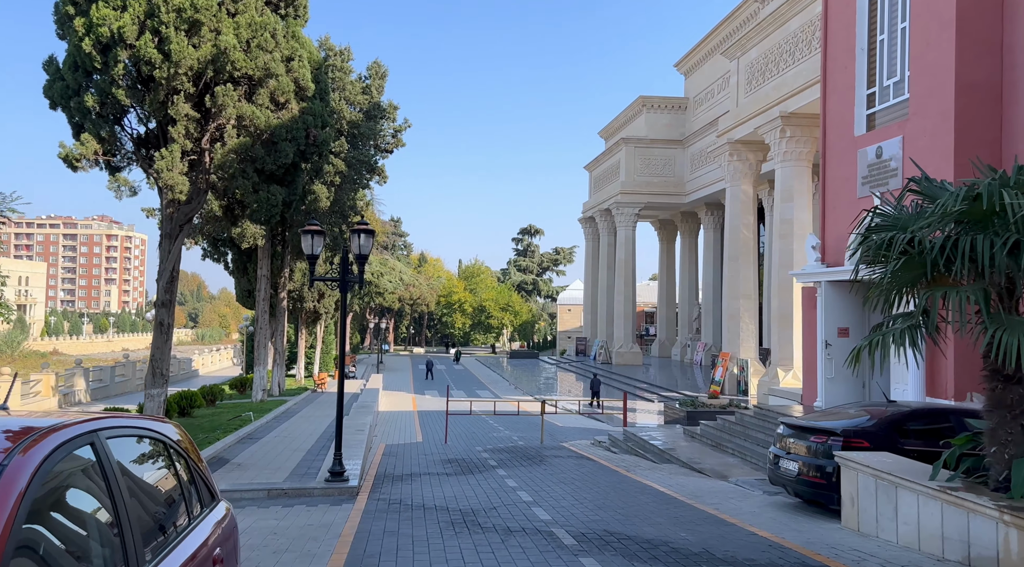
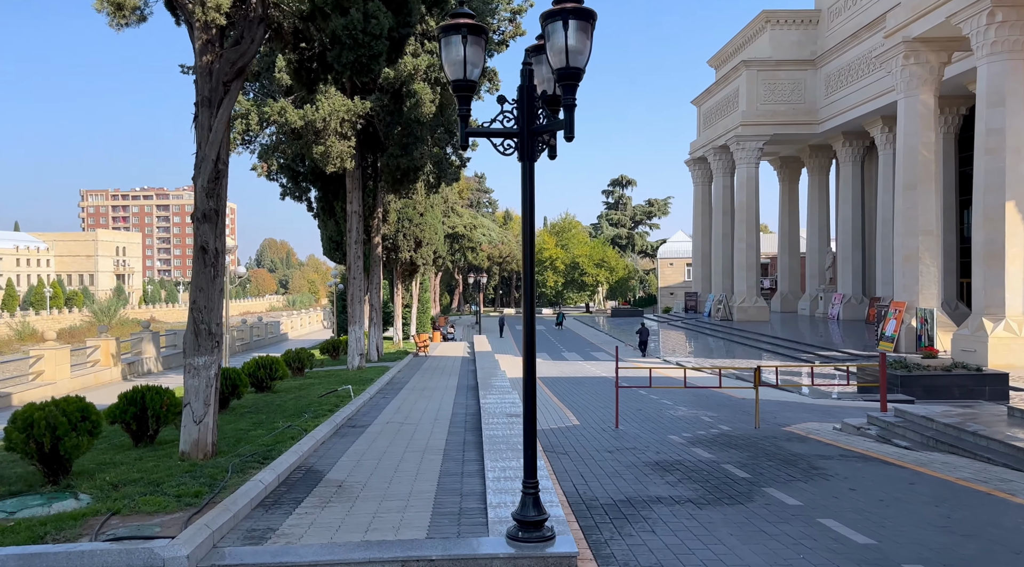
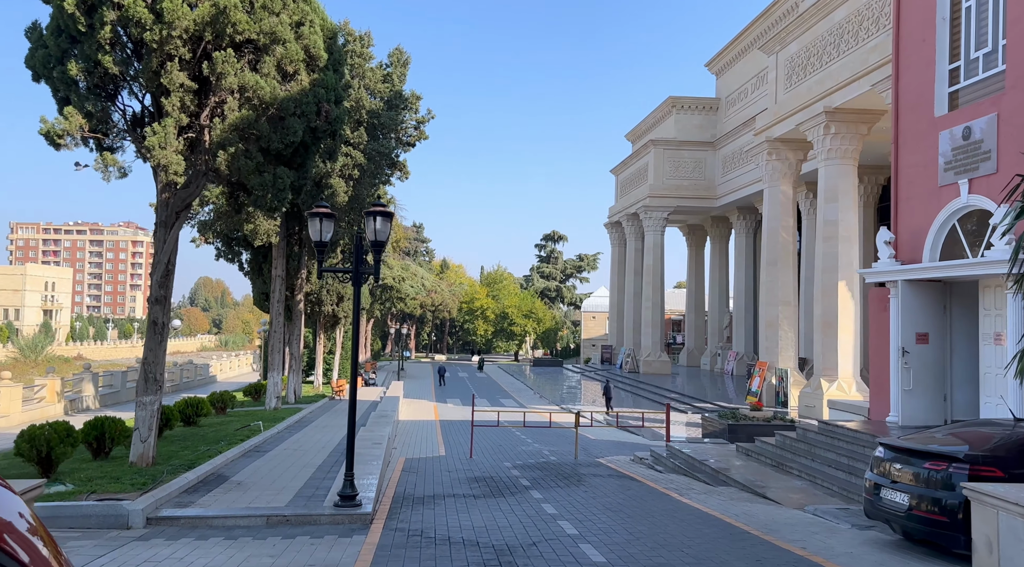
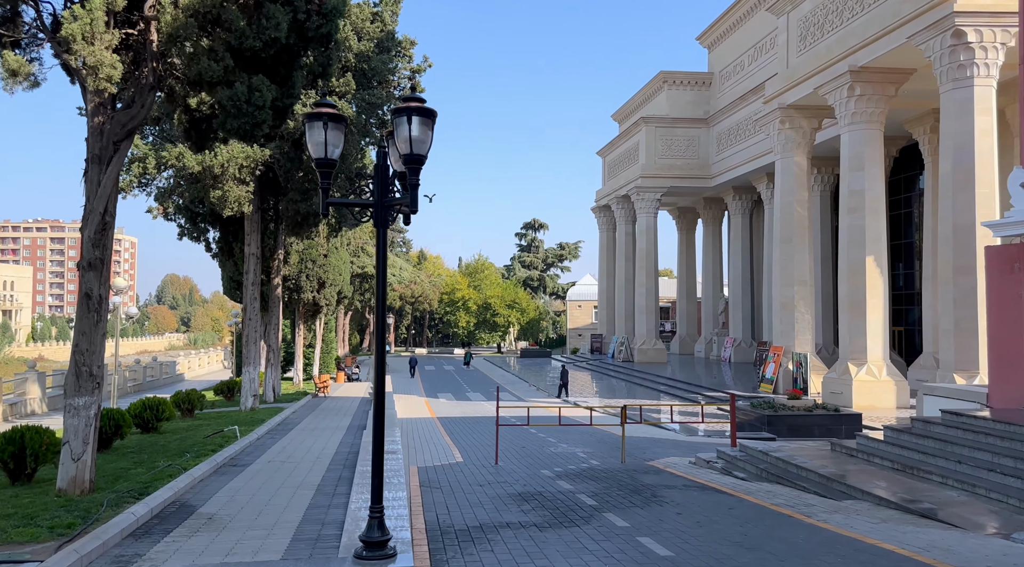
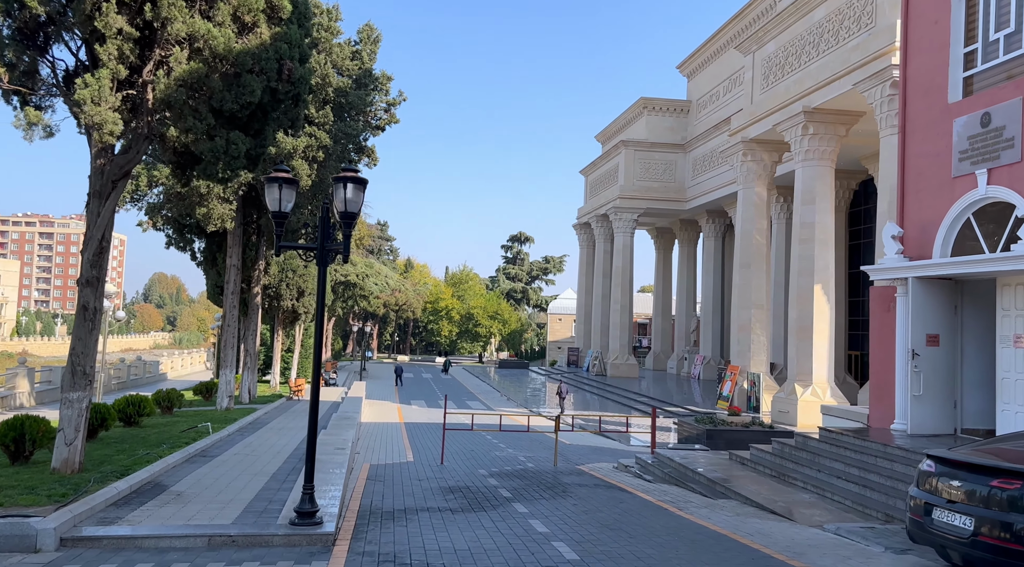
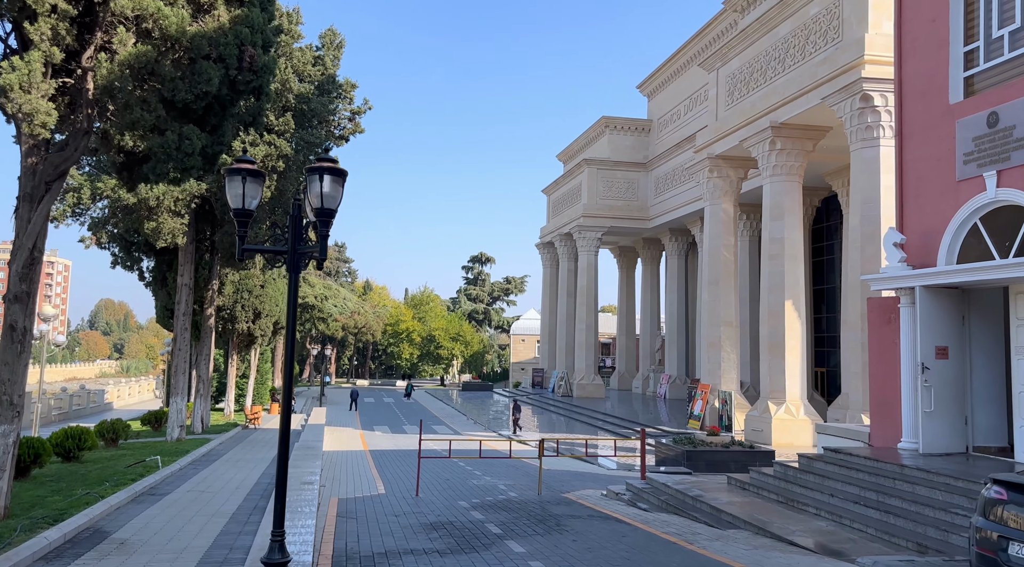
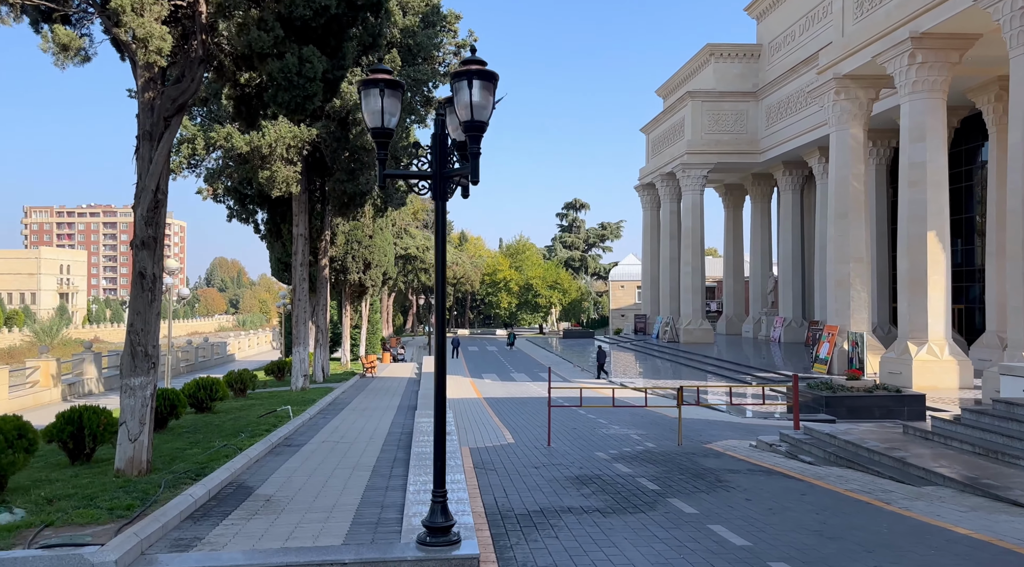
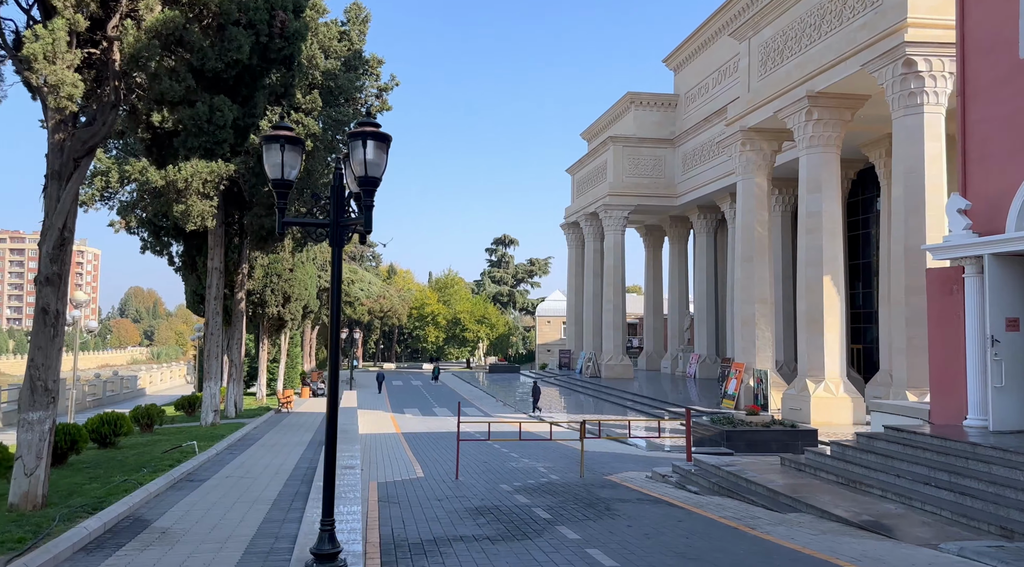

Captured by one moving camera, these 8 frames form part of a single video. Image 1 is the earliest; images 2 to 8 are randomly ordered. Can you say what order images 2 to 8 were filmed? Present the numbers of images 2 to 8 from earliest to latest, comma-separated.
3, 5, 6, 8, 4, 7, 2
